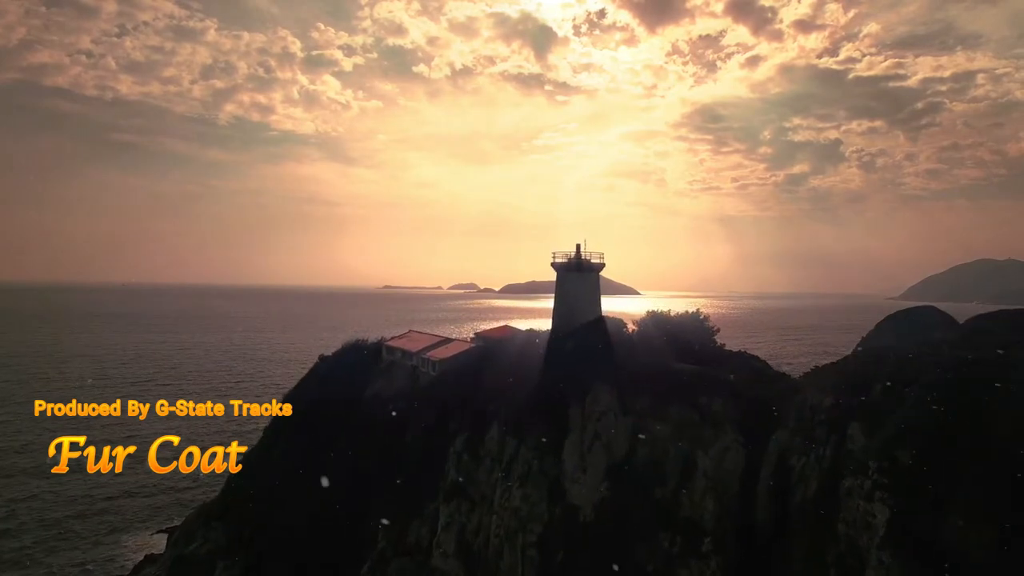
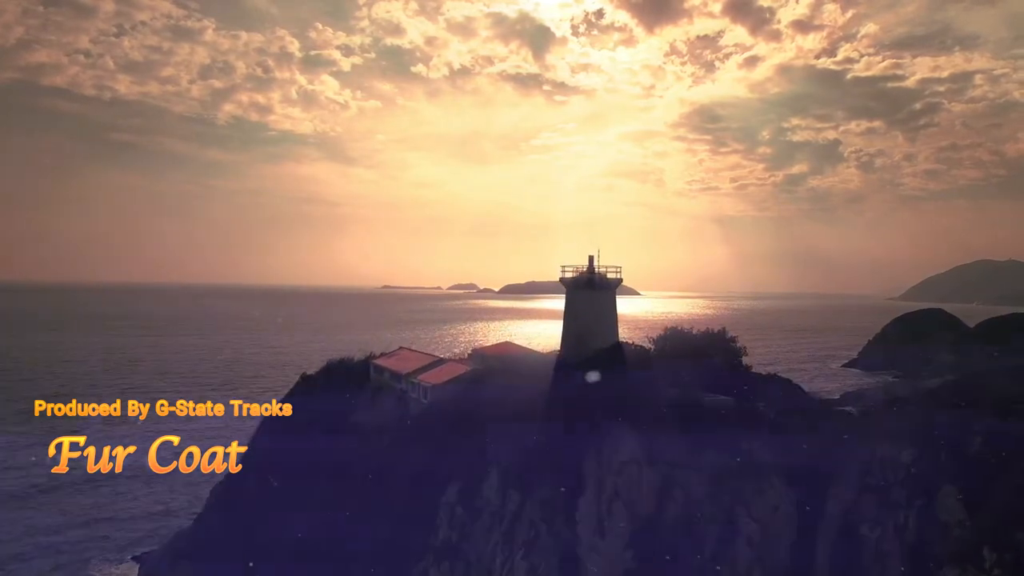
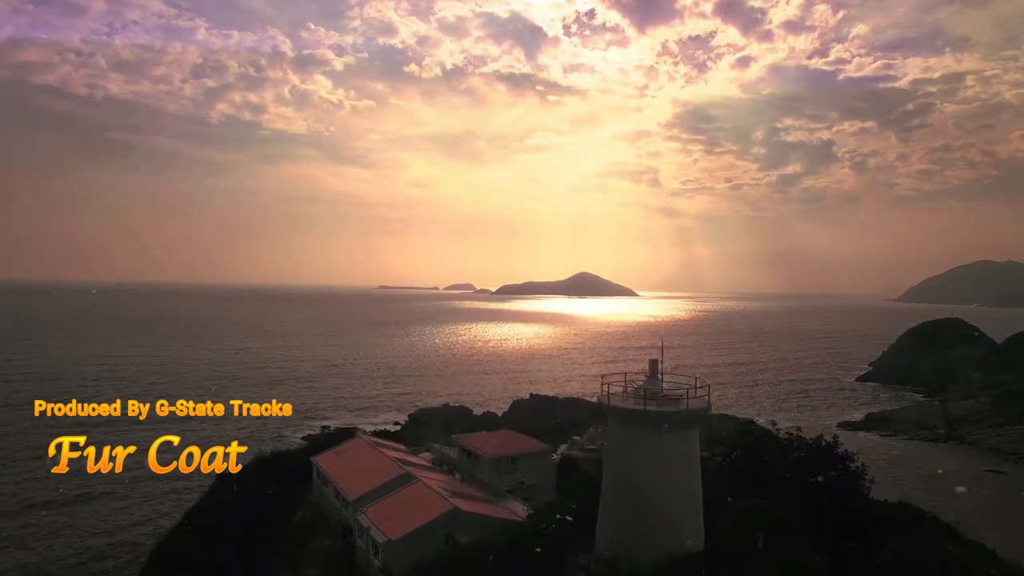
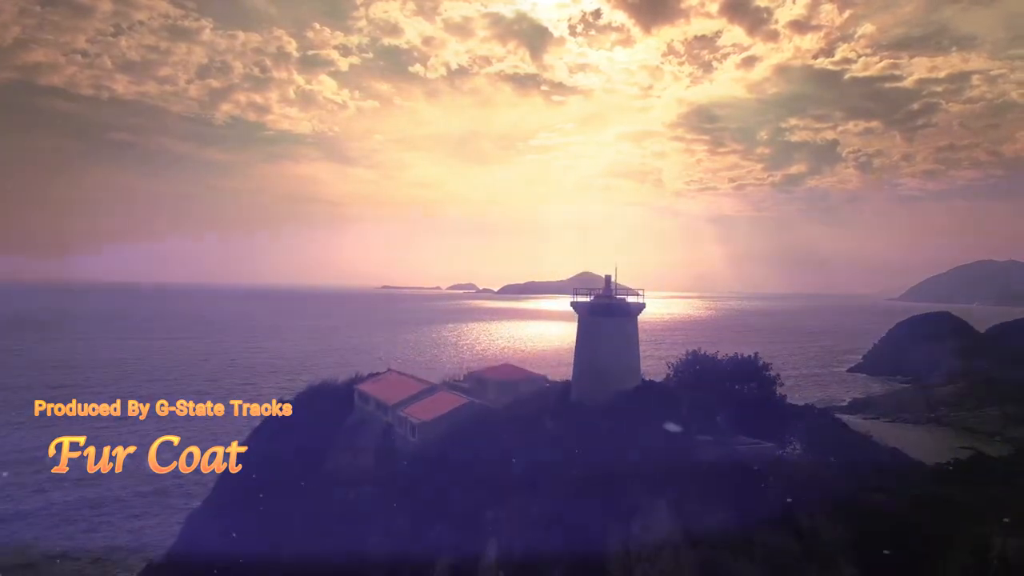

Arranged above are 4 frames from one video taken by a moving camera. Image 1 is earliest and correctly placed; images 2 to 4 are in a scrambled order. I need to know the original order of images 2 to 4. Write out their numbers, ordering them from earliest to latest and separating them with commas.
2, 4, 3
